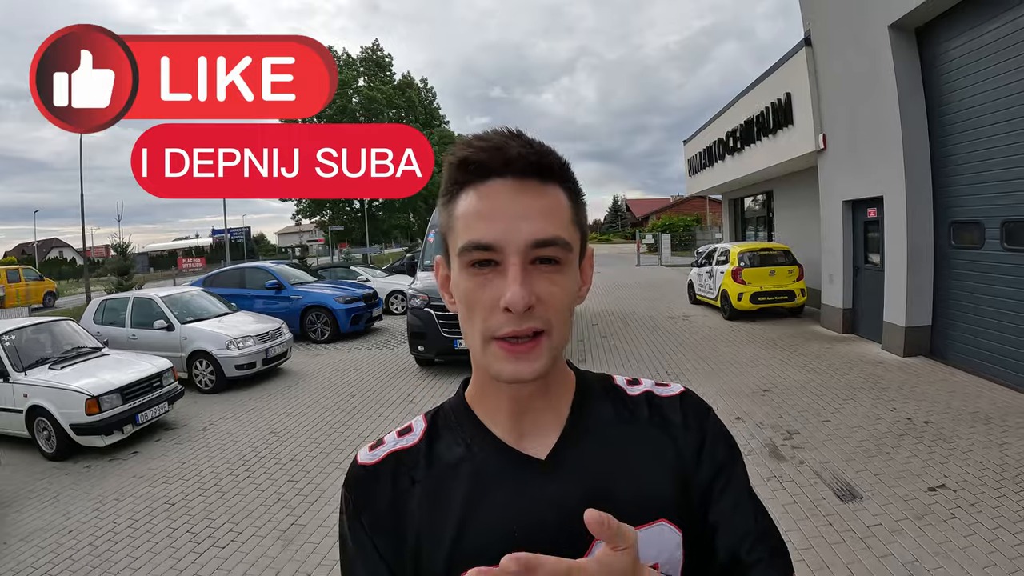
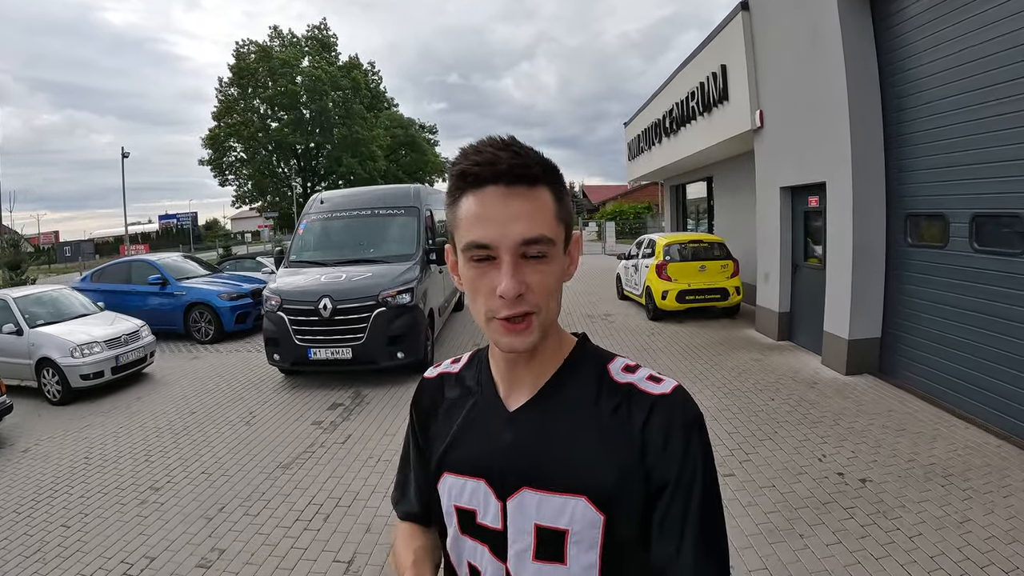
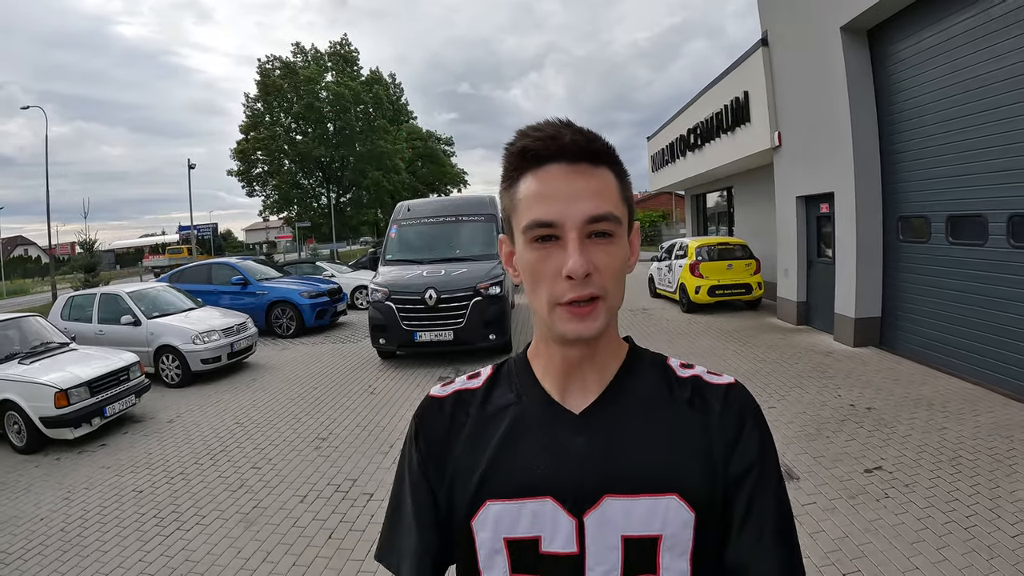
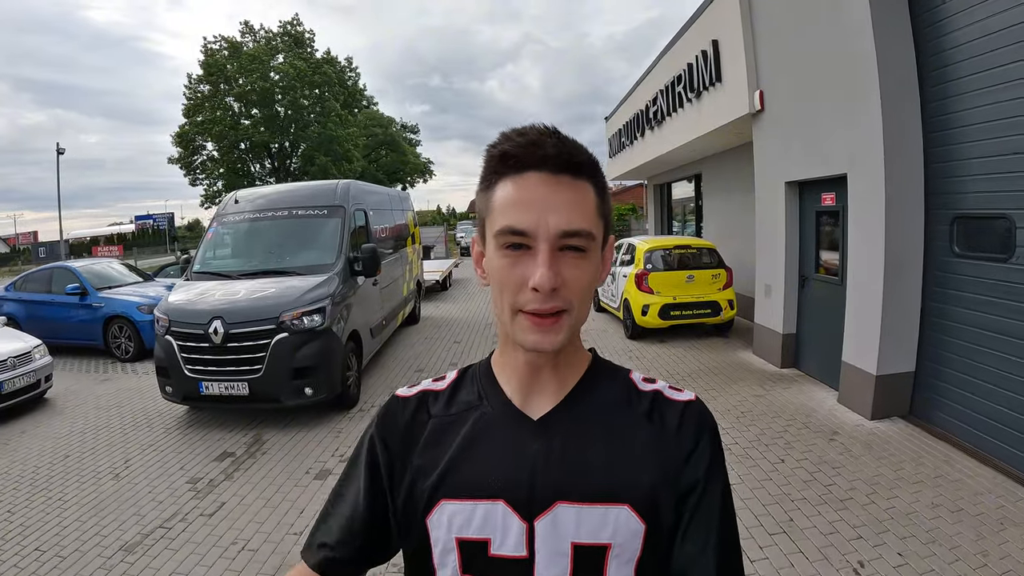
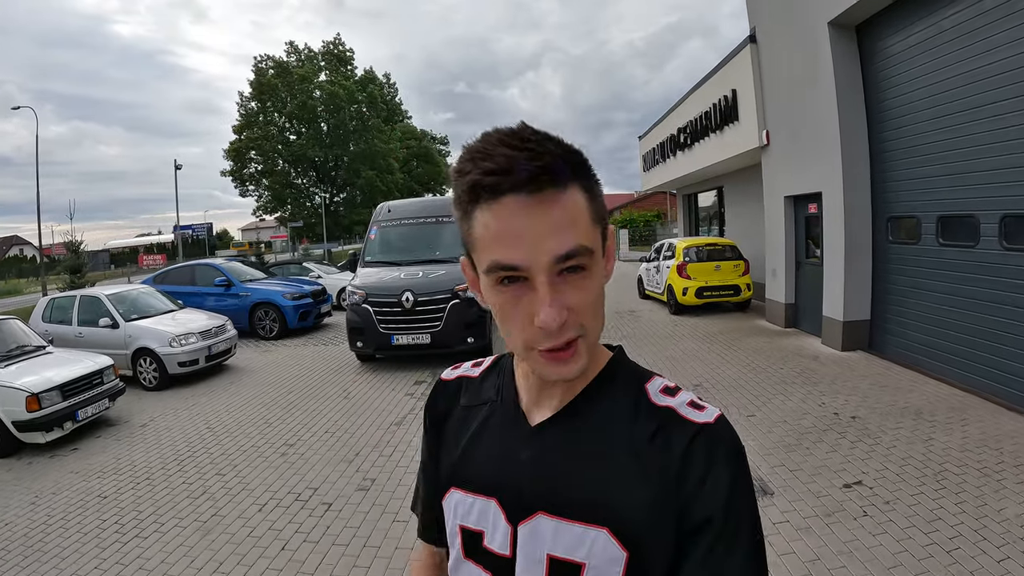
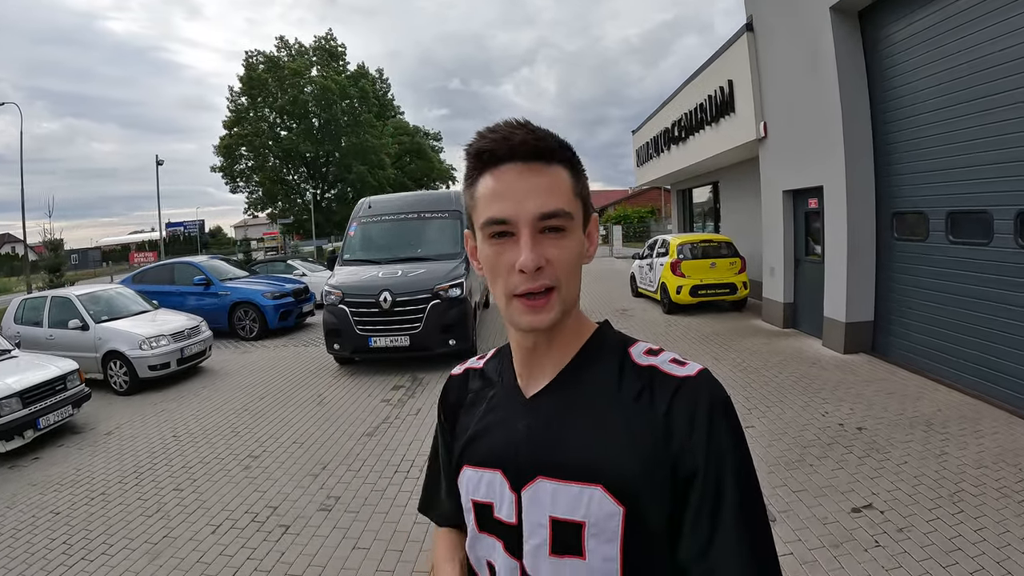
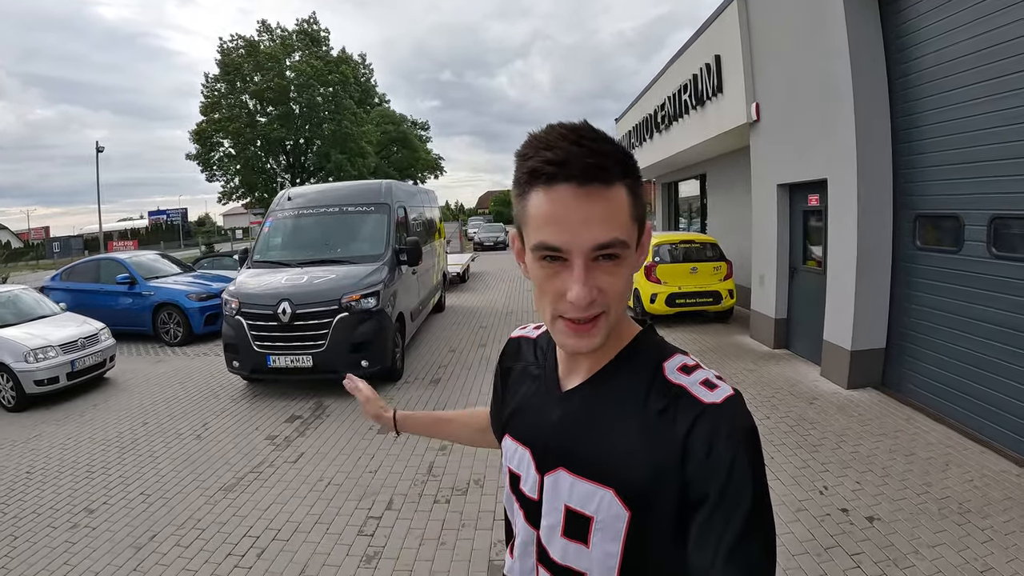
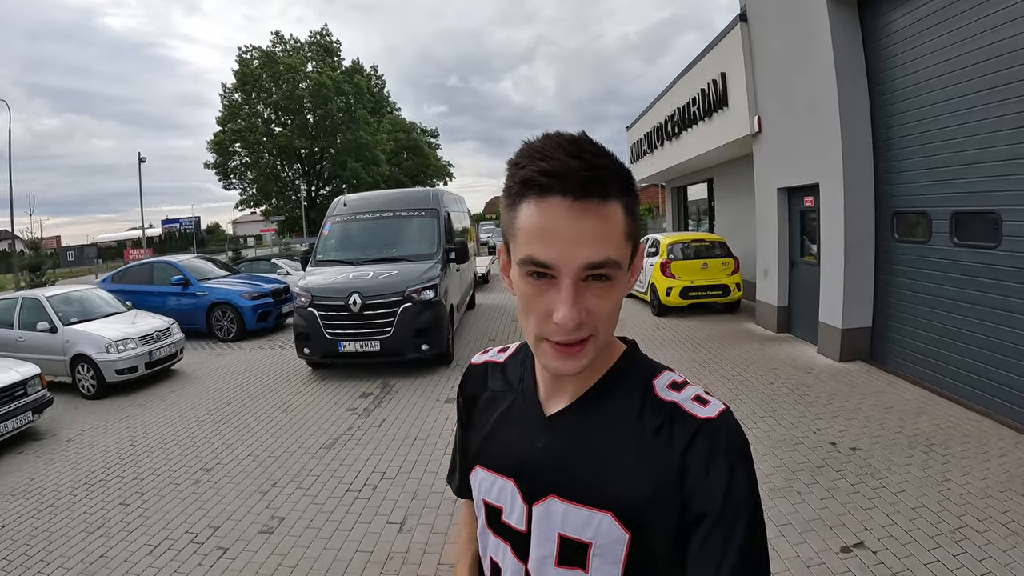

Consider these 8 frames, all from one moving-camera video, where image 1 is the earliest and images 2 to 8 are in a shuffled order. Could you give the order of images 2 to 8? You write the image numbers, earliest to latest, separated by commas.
3, 5, 6, 8, 2, 7, 4
